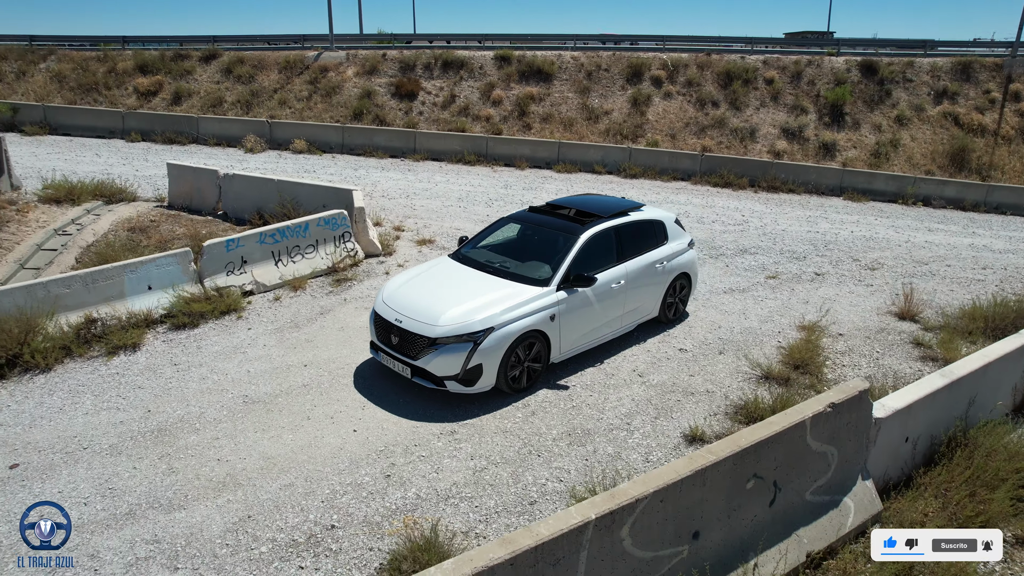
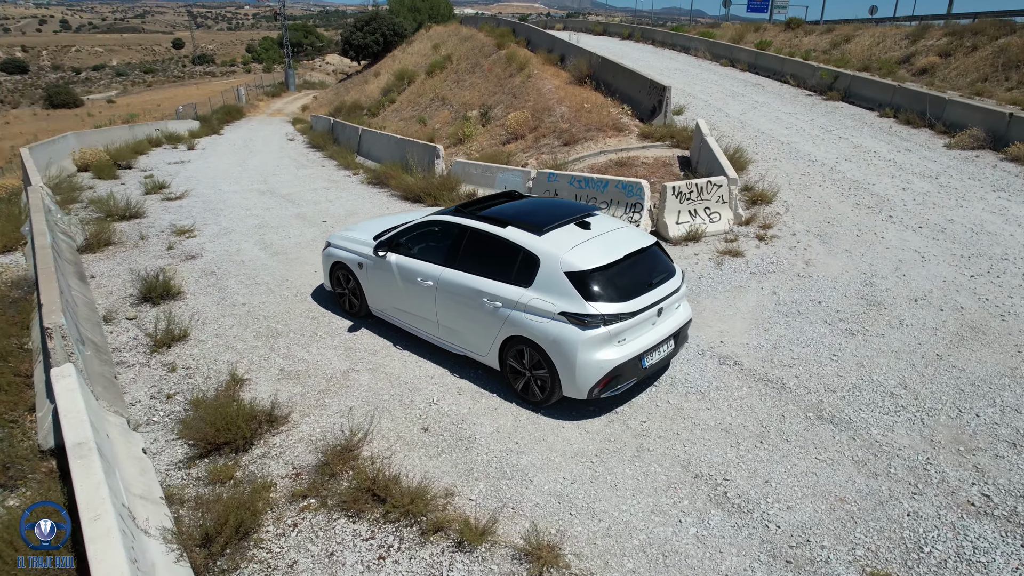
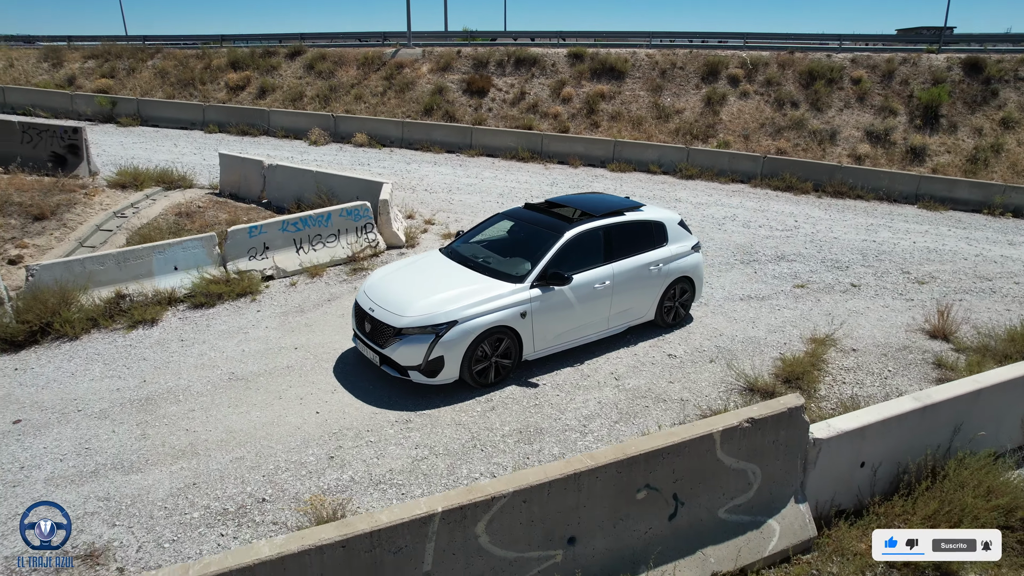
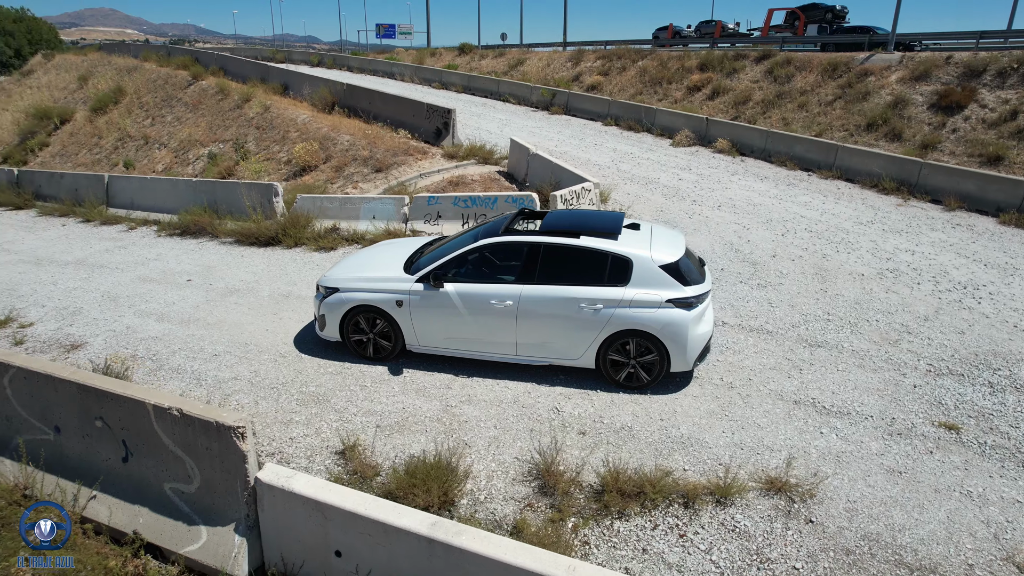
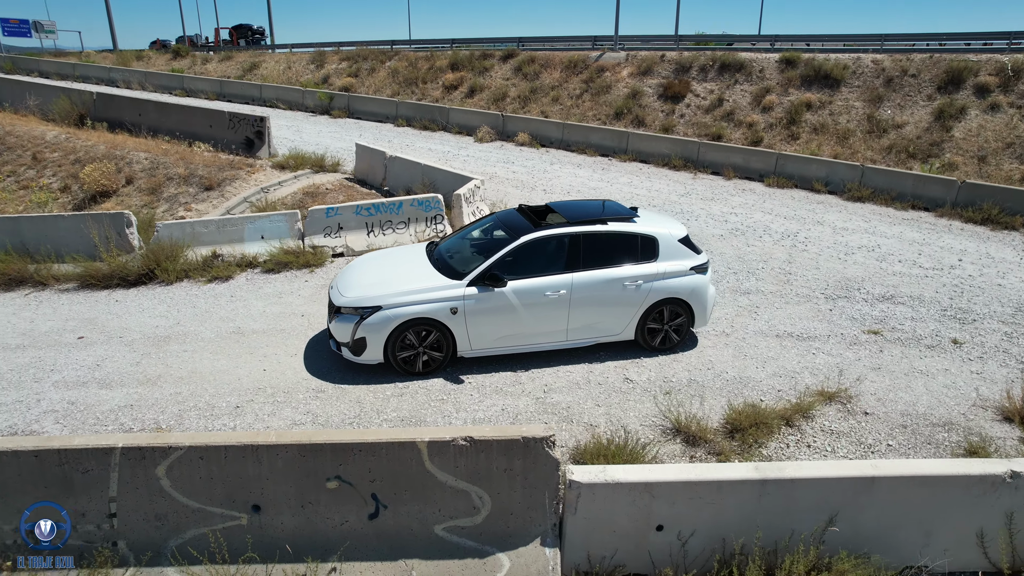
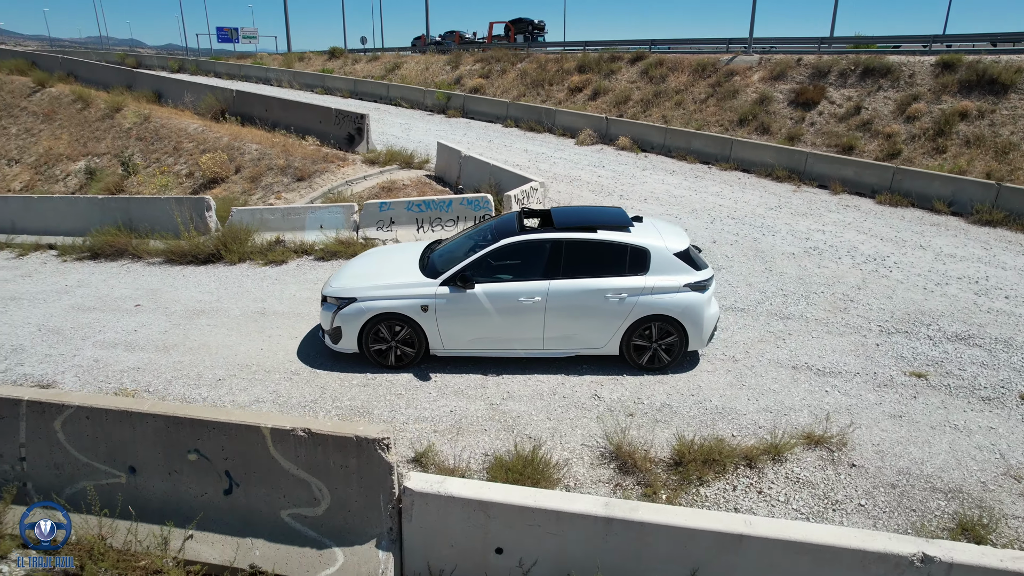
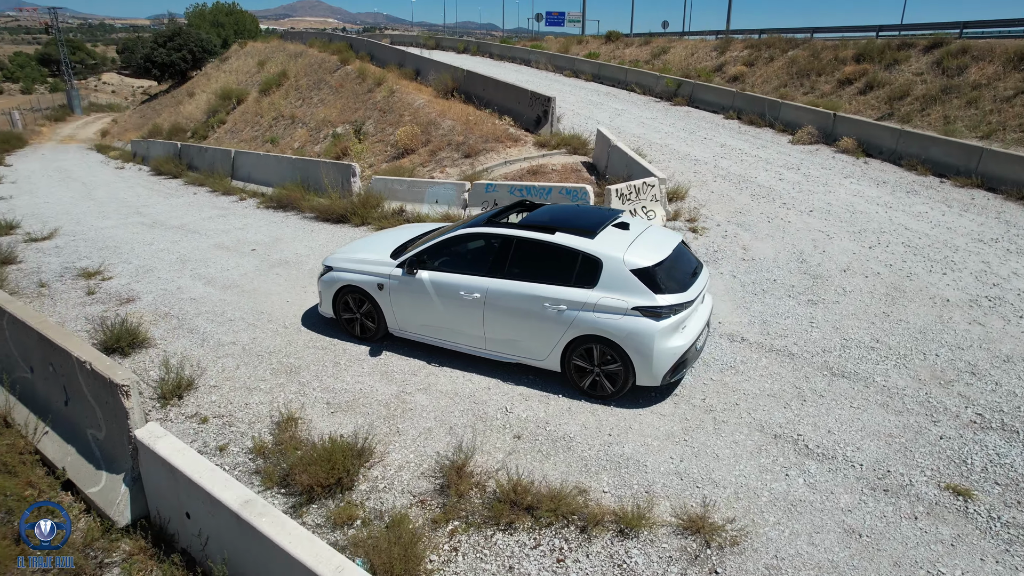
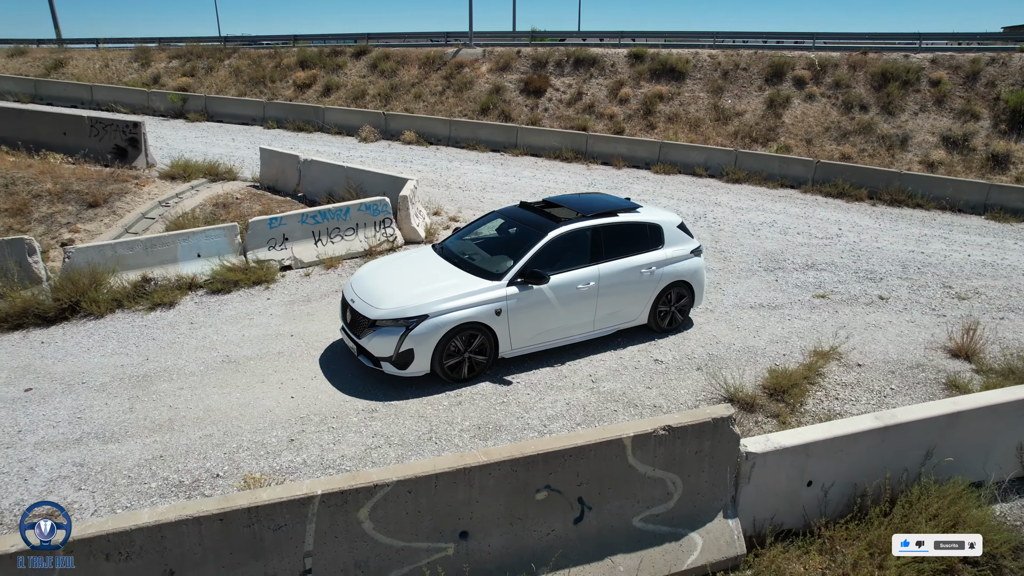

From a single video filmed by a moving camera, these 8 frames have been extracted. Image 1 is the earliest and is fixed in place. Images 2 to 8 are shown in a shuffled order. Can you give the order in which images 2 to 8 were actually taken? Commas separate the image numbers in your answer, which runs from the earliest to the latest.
3, 8, 5, 6, 4, 7, 2
